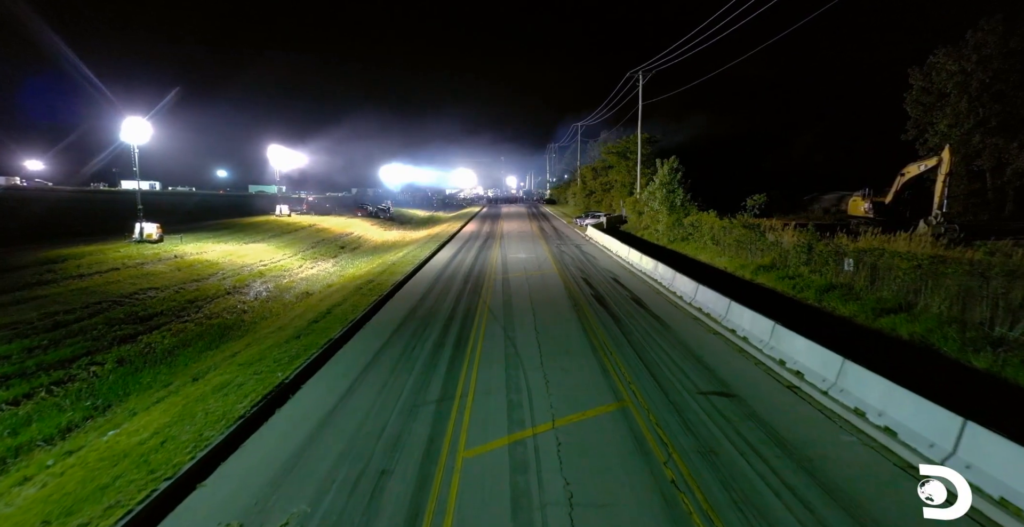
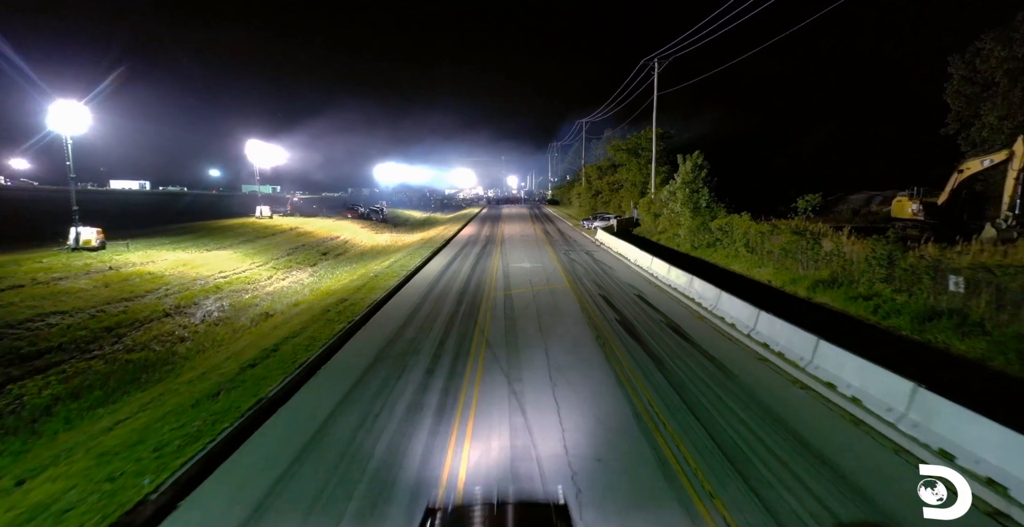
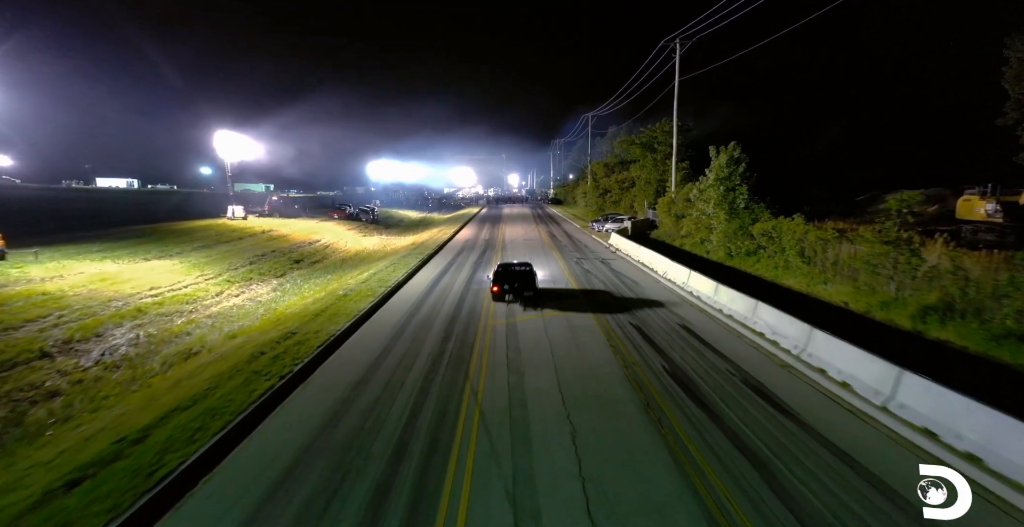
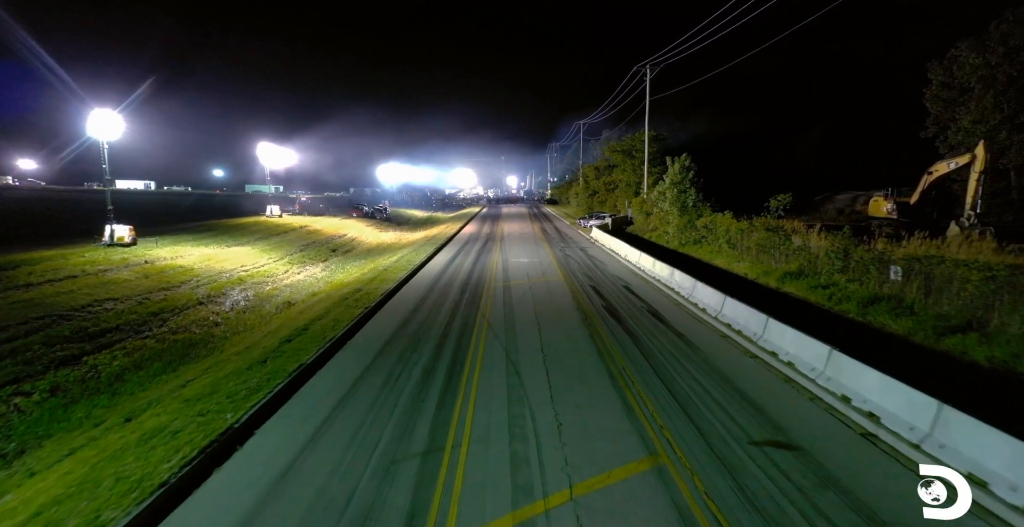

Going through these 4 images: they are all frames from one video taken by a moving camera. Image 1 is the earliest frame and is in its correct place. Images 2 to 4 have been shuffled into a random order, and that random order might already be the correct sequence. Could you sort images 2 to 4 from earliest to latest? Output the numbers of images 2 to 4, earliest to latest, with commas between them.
4, 2, 3
